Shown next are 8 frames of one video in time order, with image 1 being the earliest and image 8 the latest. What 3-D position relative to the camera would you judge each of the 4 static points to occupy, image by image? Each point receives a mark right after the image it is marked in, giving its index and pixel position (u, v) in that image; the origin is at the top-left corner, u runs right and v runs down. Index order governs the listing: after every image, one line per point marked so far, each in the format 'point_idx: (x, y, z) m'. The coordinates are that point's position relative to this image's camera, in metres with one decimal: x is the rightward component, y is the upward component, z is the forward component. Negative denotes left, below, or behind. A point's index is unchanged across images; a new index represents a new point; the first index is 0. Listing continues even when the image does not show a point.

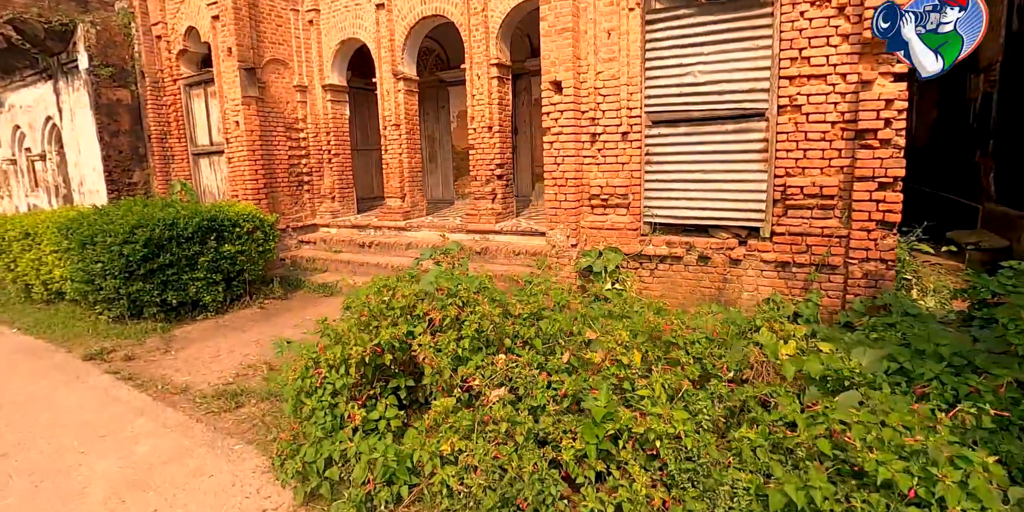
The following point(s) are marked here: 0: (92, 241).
0: (-4.4, +0.2, +5.5) m
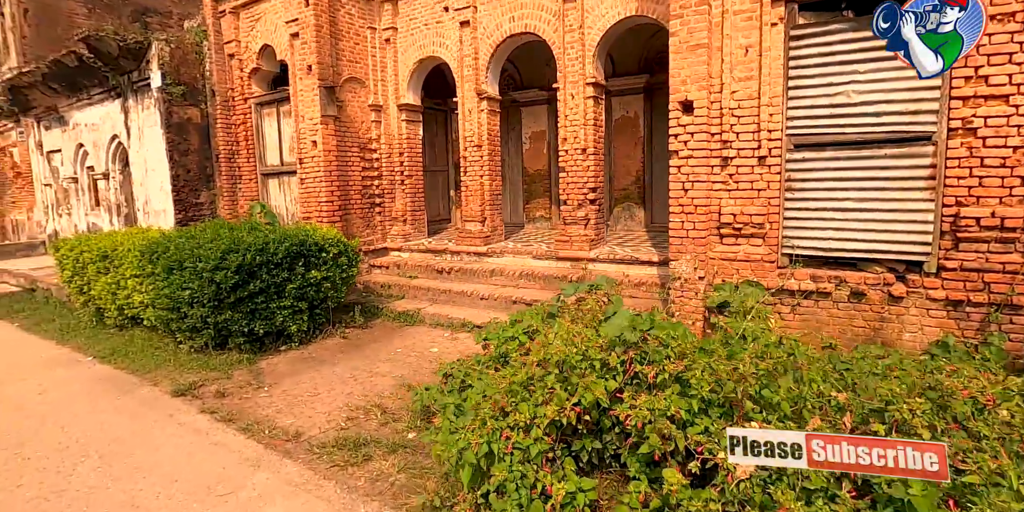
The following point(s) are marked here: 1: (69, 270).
0: (-3.2, -0.1, +5.2) m
1: (-5.6, -0.1, +6.8) m
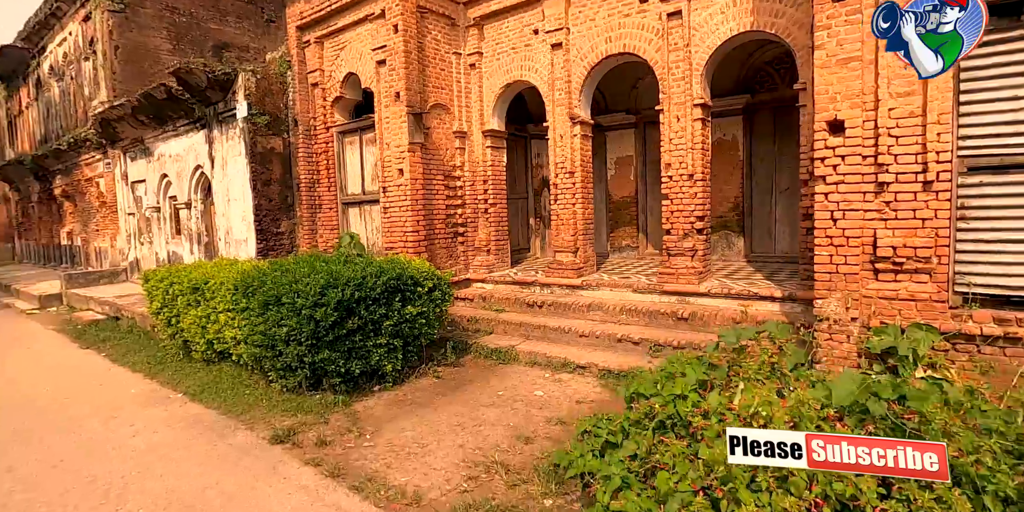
0: (-2.2, -0.4, +4.9) m
1: (-4.4, -0.5, +6.7) m
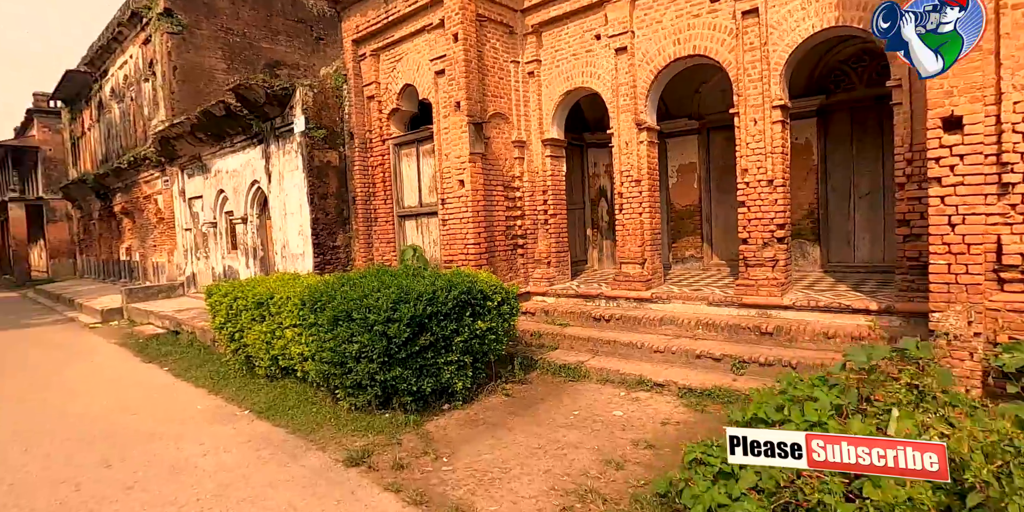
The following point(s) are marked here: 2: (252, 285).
0: (-1.5, -0.5, +4.8) m
1: (-3.6, -0.7, +6.7) m
2: (-3.0, -0.3, +6.3) m
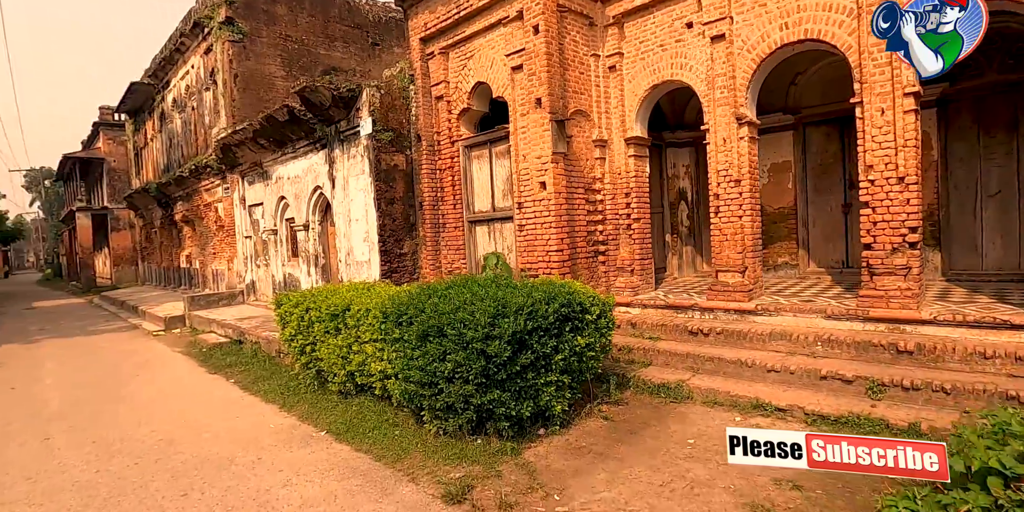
0: (-0.6, -0.6, +4.3) m
1: (-2.6, -0.8, +6.4) m
2: (-2.1, -0.4, +6.0) m
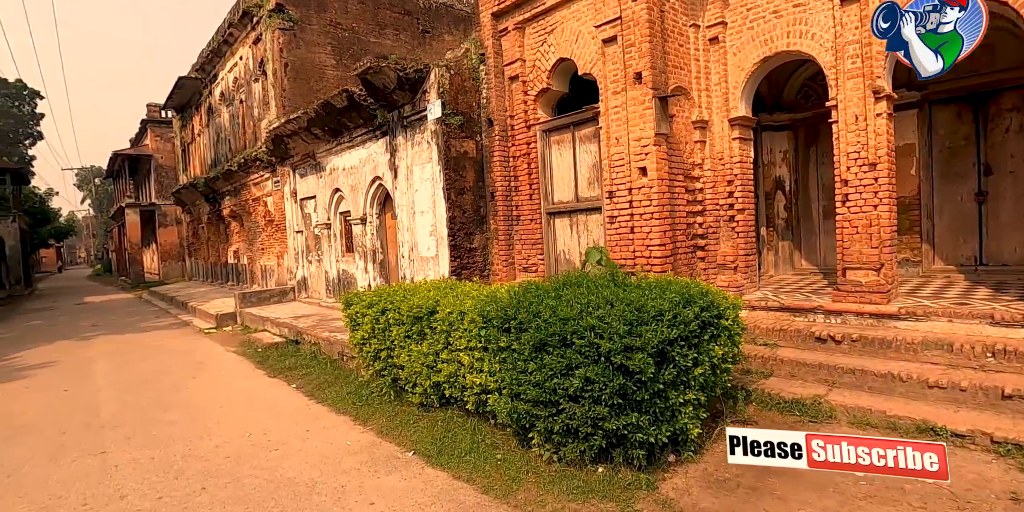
0: (+0.2, -0.5, +3.6) m
1: (-1.6, -0.7, +5.8) m
2: (-1.1, -0.4, +5.4) m
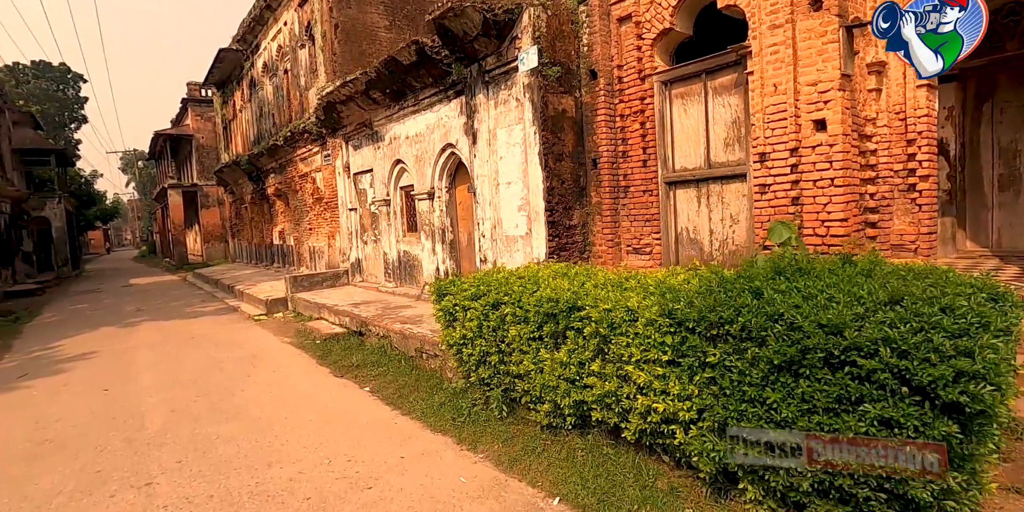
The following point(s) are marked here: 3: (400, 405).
0: (+1.2, -0.4, +2.4) m
1: (-0.5, -0.5, +4.7) m
2: (0.0, -0.2, +4.2) m
3: (-1.0, -1.3, +4.9) m
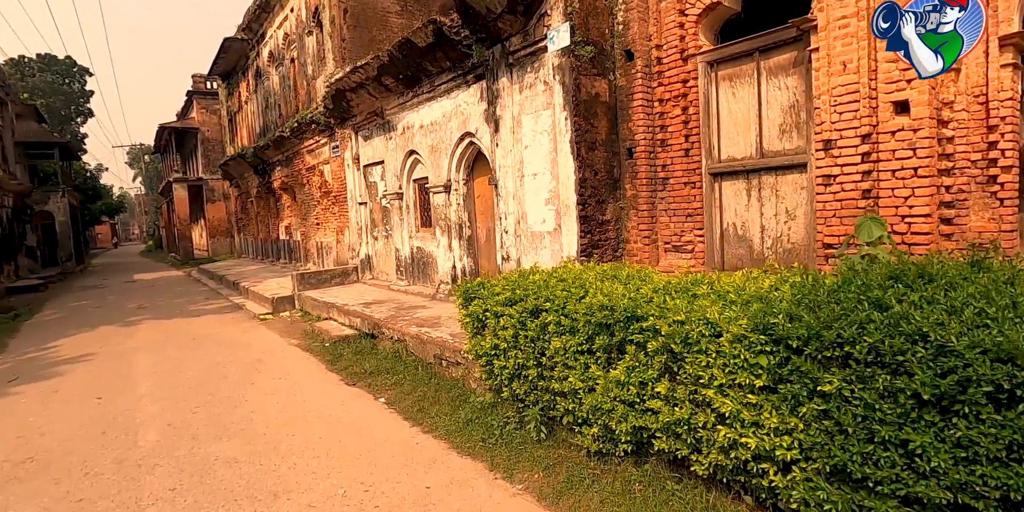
0: (+1.5, -0.4, +1.8) m
1: (-0.3, -0.5, +4.2) m
2: (+0.3, -0.2, +3.7) m
3: (-0.7, -1.3, +4.4) m
